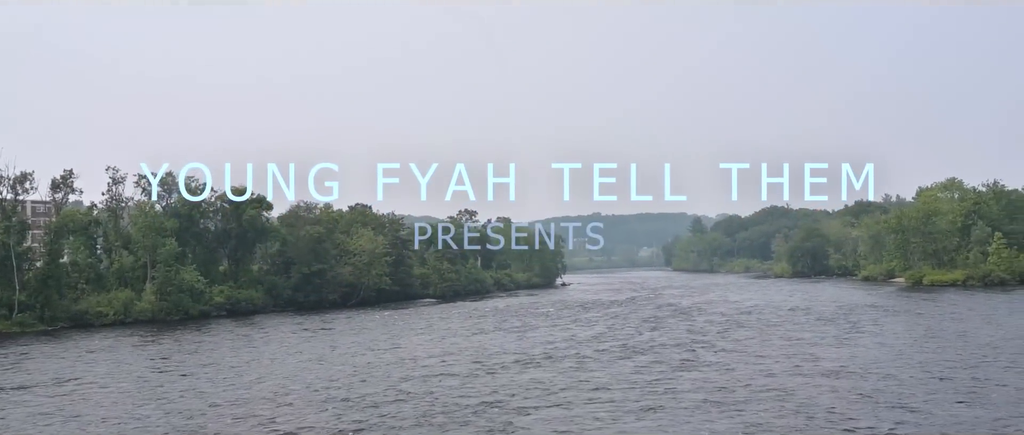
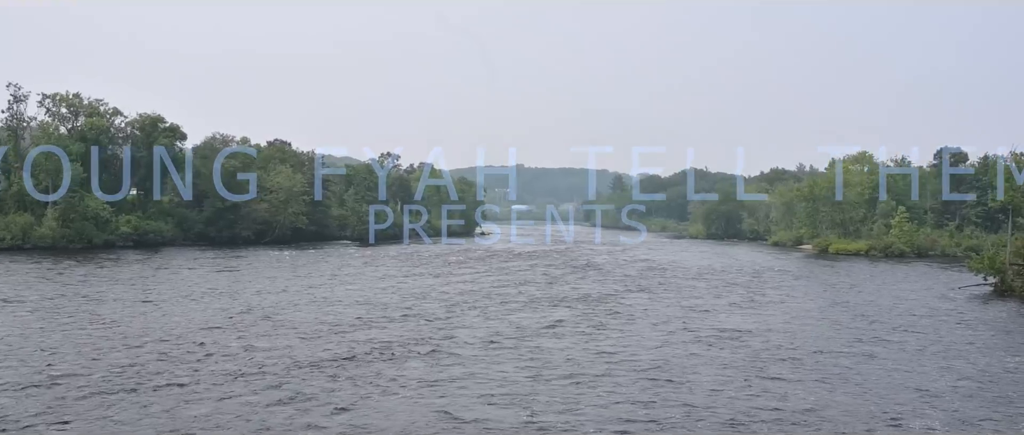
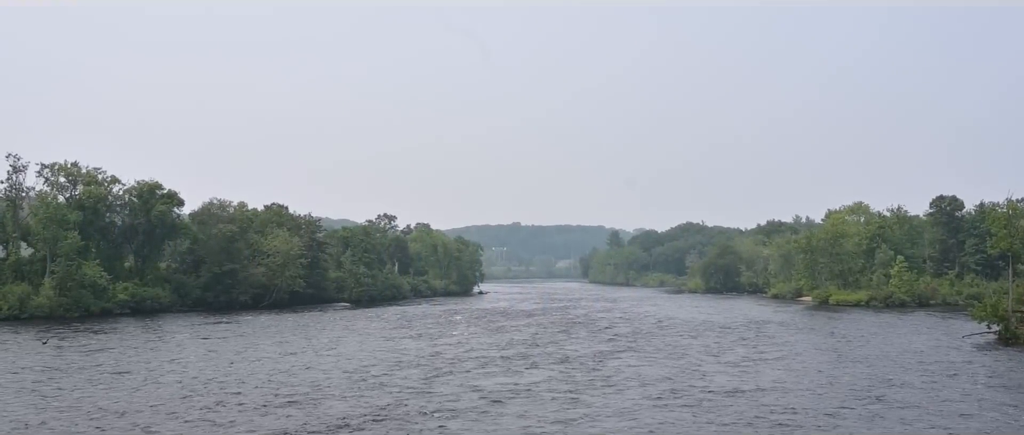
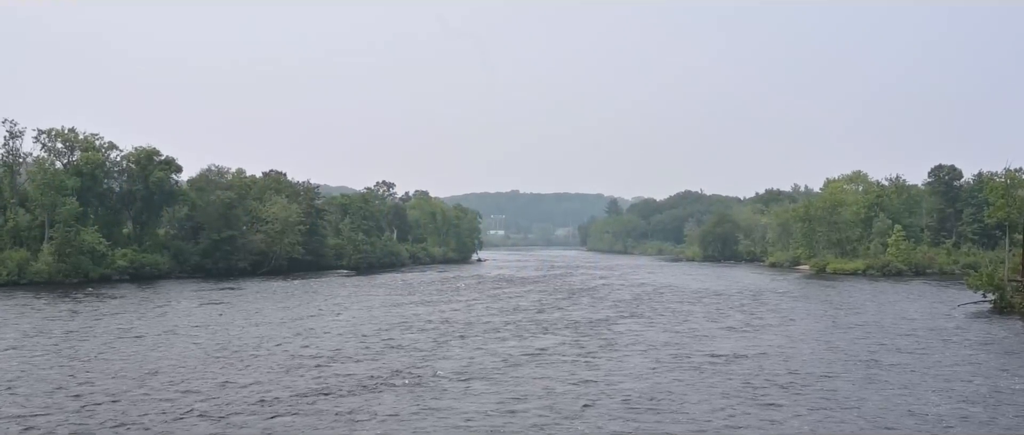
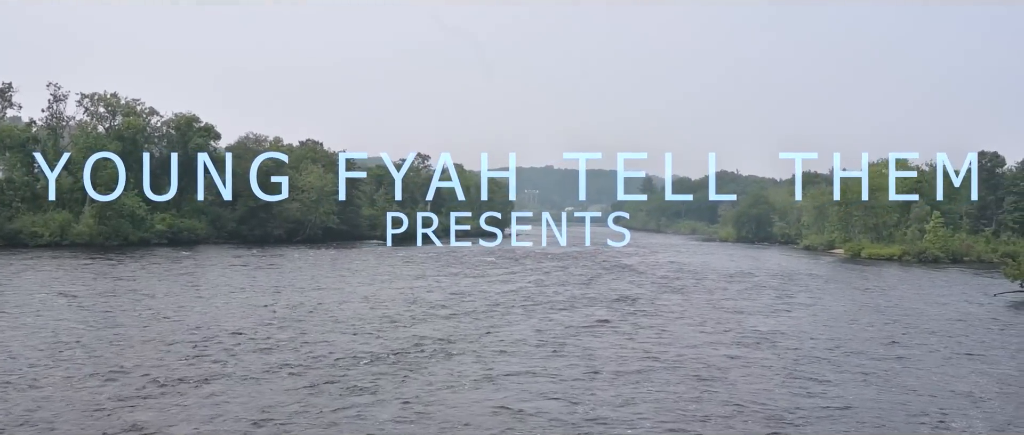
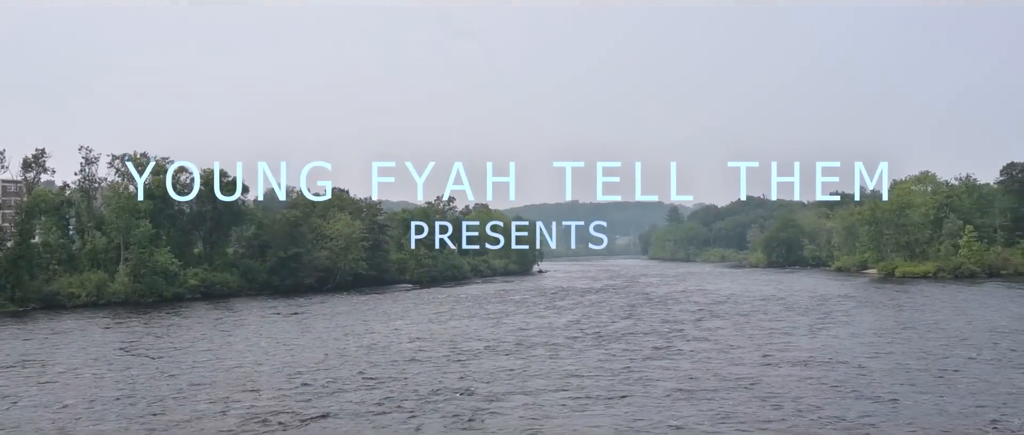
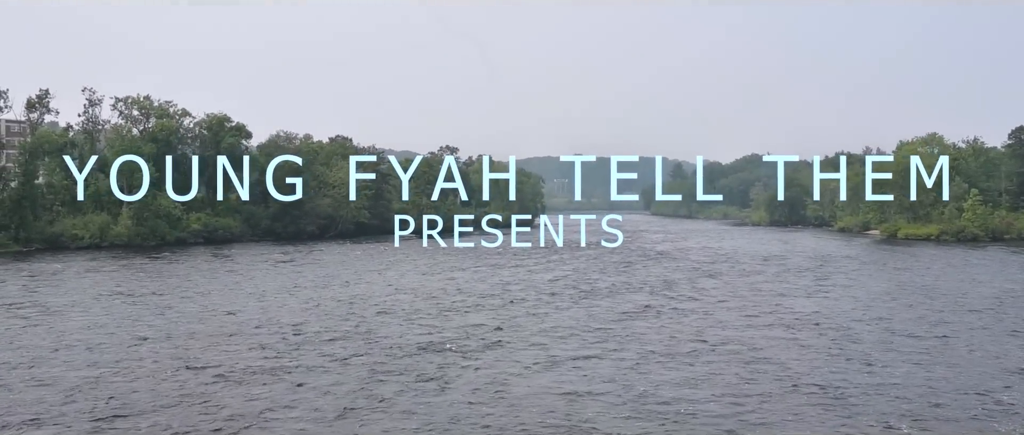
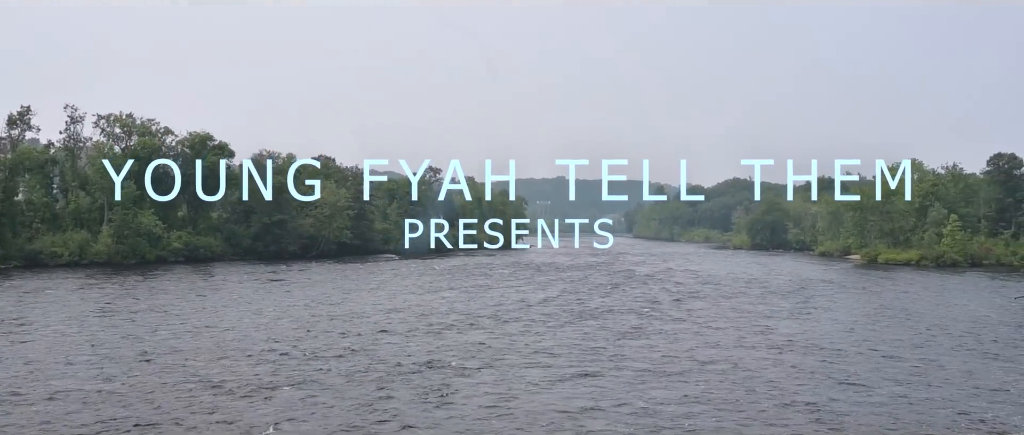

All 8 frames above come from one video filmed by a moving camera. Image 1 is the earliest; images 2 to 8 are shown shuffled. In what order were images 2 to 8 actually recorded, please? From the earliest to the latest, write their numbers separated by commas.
6, 8, 7, 5, 2, 4, 3
